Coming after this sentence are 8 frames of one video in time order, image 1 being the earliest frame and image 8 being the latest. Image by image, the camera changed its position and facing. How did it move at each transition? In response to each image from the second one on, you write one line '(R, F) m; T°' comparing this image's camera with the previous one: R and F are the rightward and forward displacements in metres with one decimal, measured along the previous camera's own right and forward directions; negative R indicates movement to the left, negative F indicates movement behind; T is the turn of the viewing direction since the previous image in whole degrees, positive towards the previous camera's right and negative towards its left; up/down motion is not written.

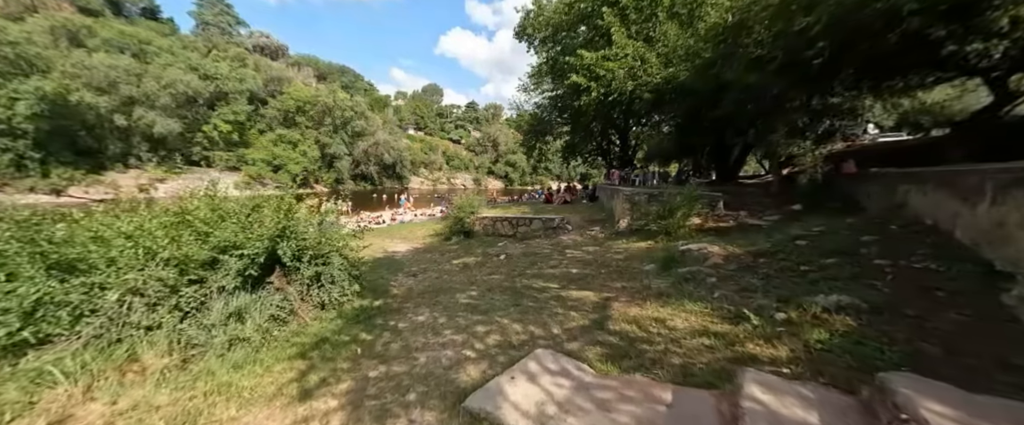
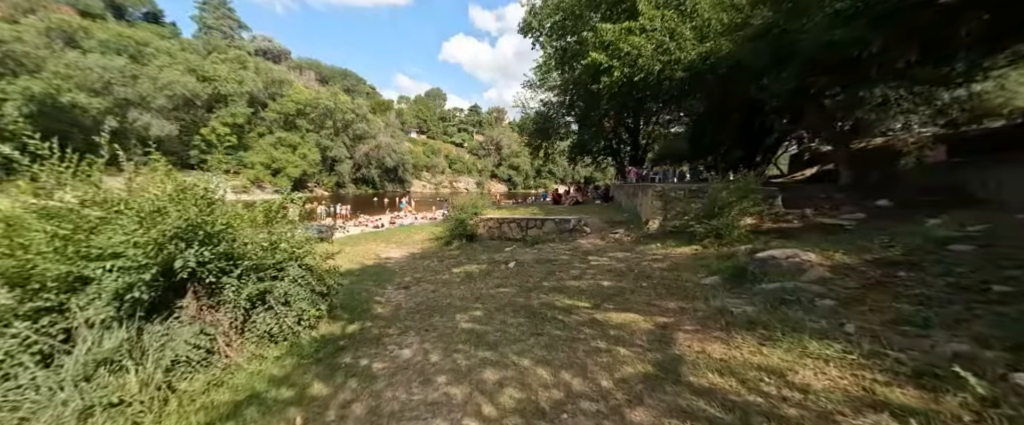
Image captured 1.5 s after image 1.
(-0.2, +1.4) m; 0°
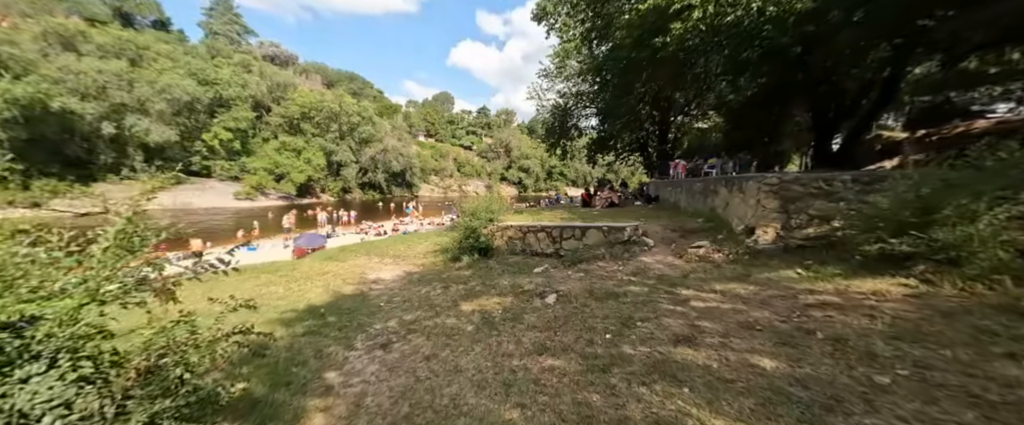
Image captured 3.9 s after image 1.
(-0.4, +2.7) m; -2°
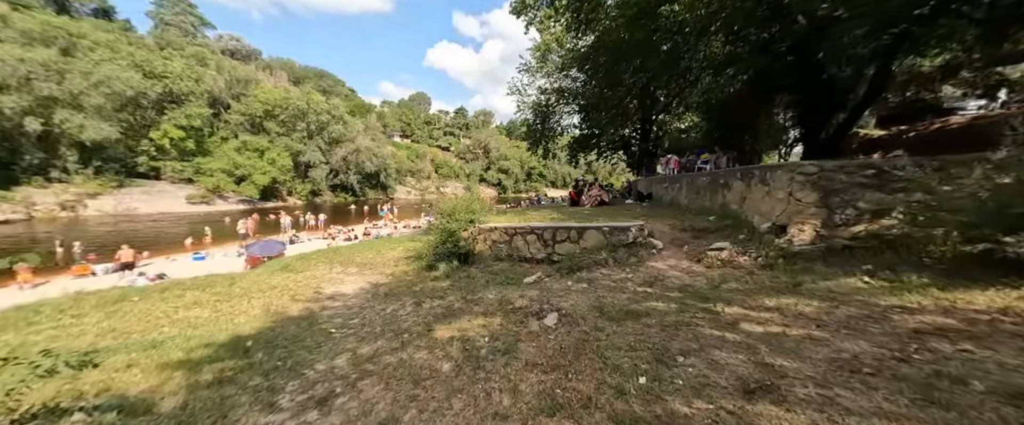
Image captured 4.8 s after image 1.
(-0.1, +1.1) m; +4°
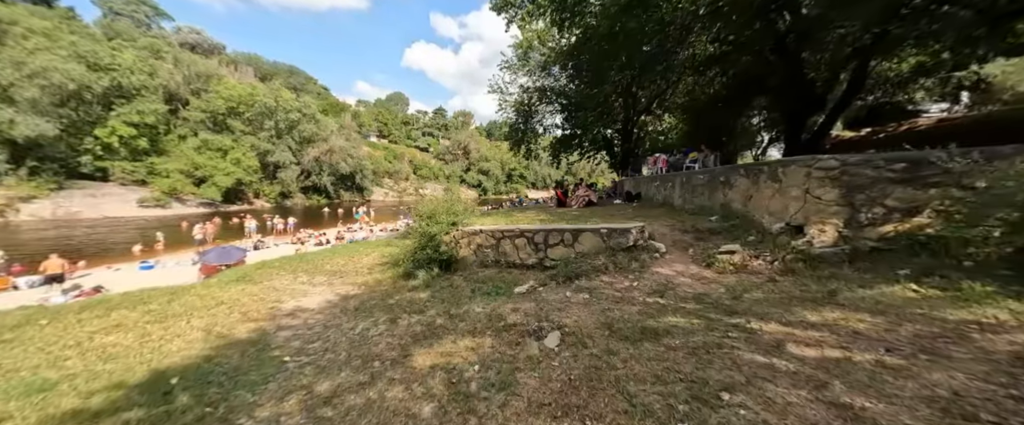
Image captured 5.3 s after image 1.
(-0.1, +0.6) m; +3°
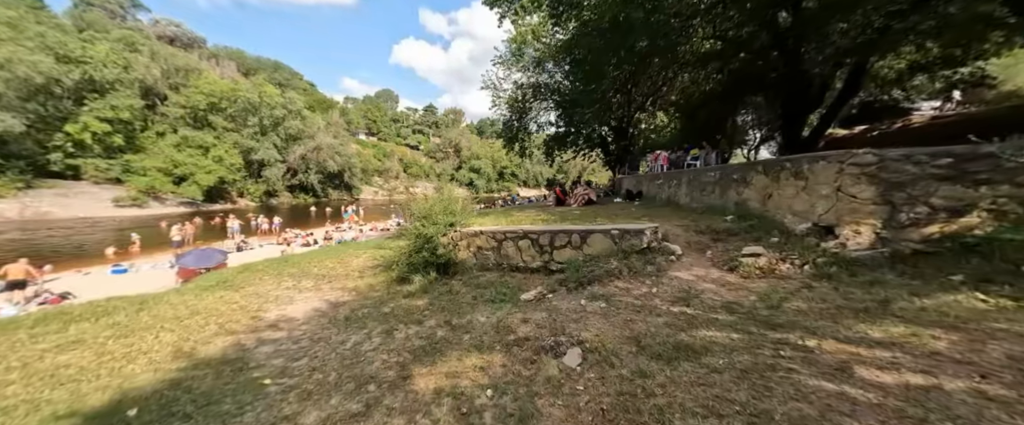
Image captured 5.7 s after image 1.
(-0.2, +0.4) m; +2°
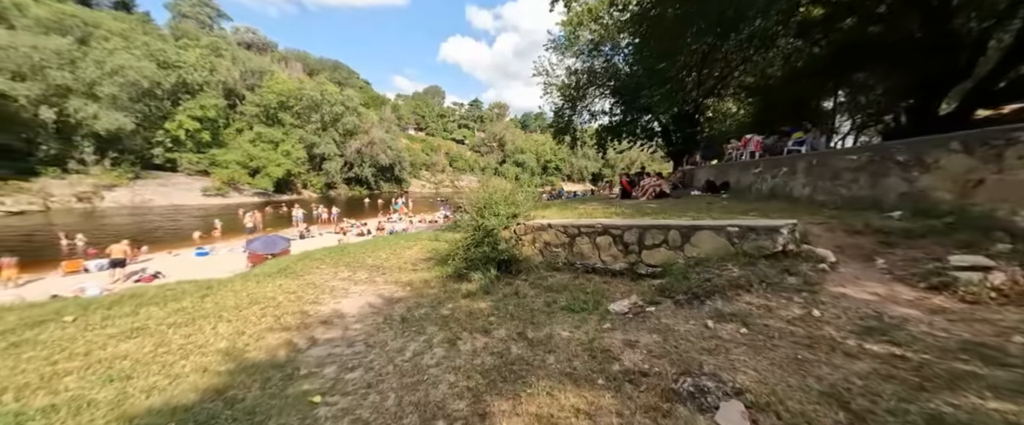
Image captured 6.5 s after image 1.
(-0.5, +0.9) m; -7°
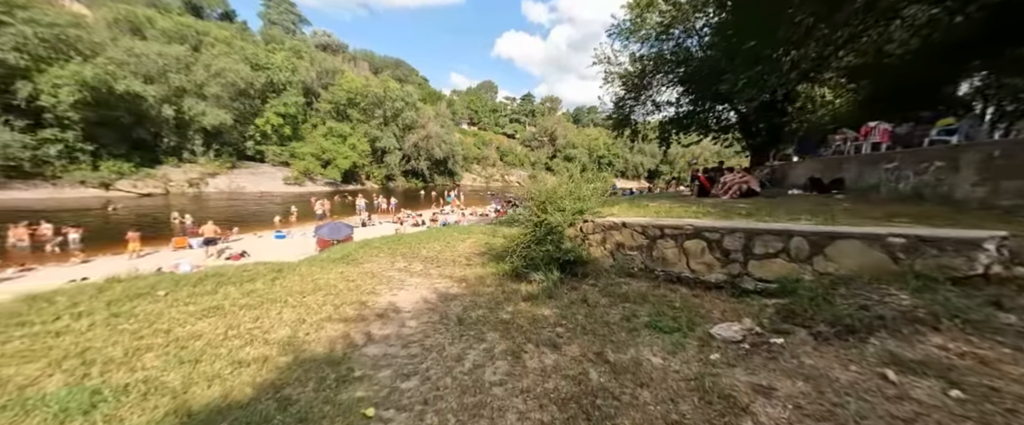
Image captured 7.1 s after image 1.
(-0.3, +0.6) m; -8°
